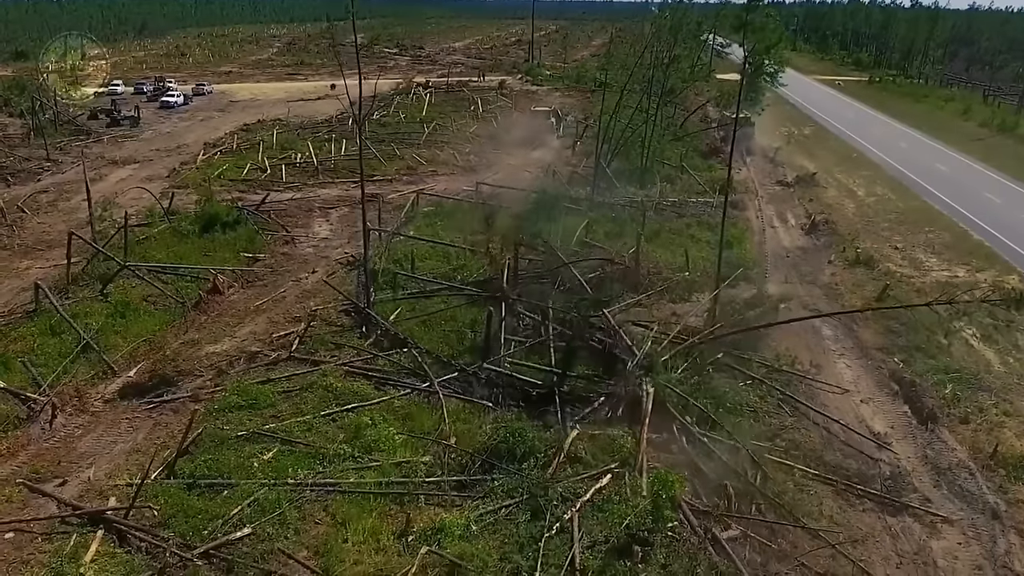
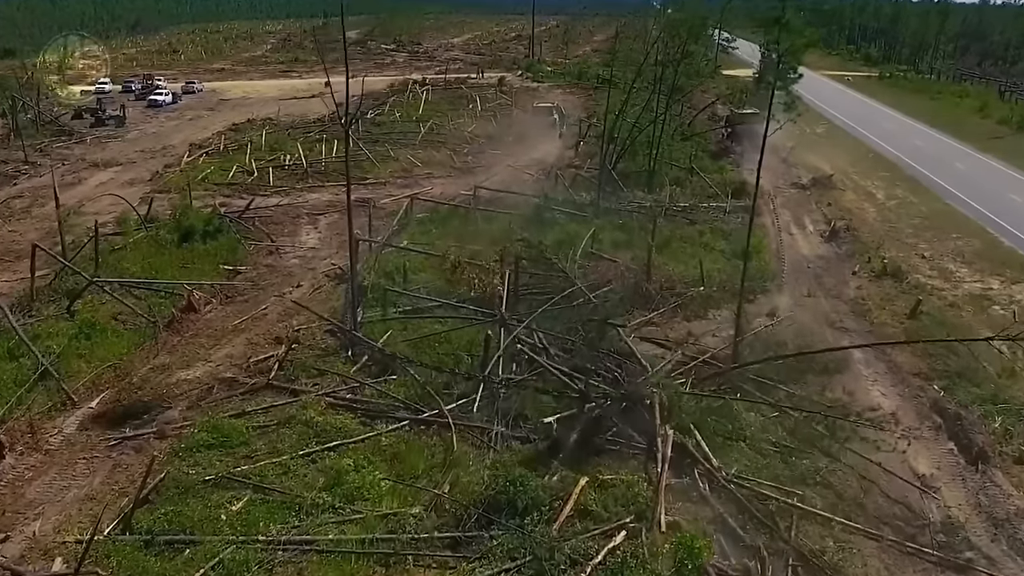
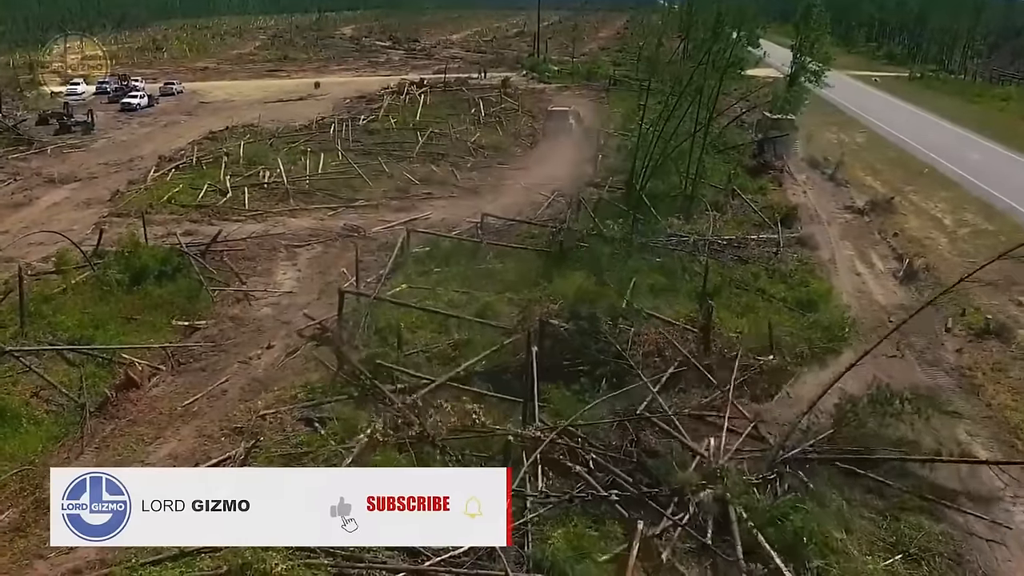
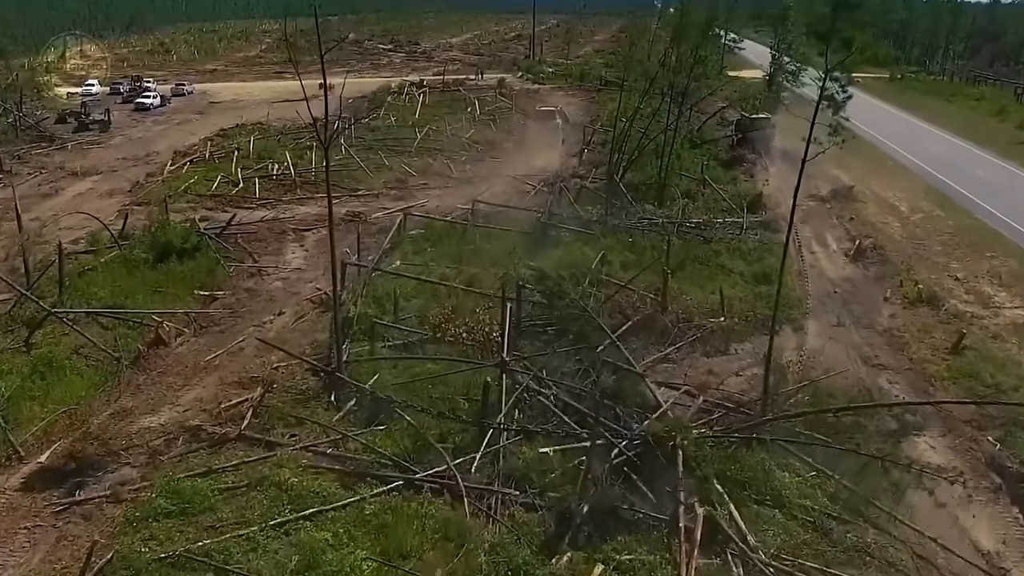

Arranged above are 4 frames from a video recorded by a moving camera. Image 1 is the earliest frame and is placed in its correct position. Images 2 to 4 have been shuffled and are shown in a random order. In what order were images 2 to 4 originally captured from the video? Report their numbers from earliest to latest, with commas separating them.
2, 4, 3
